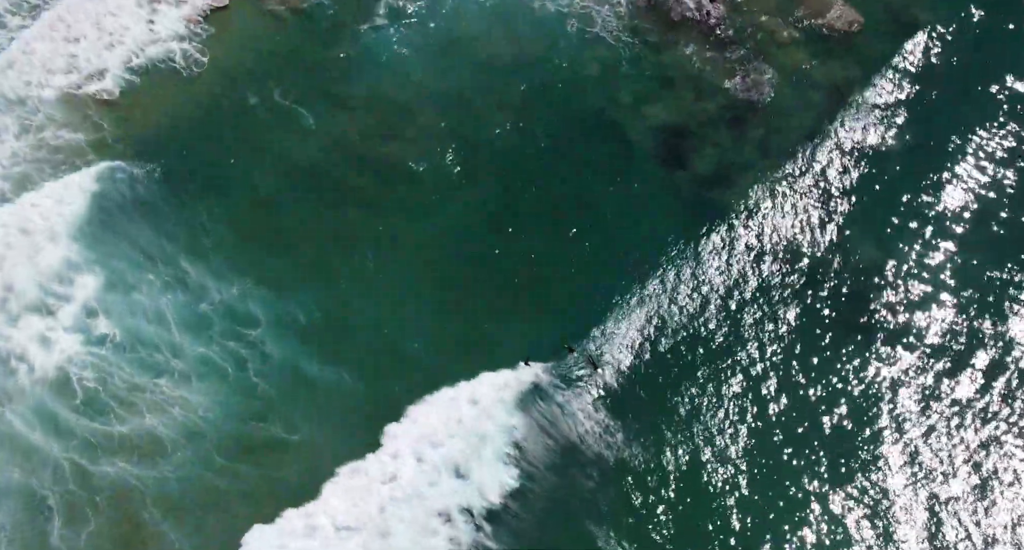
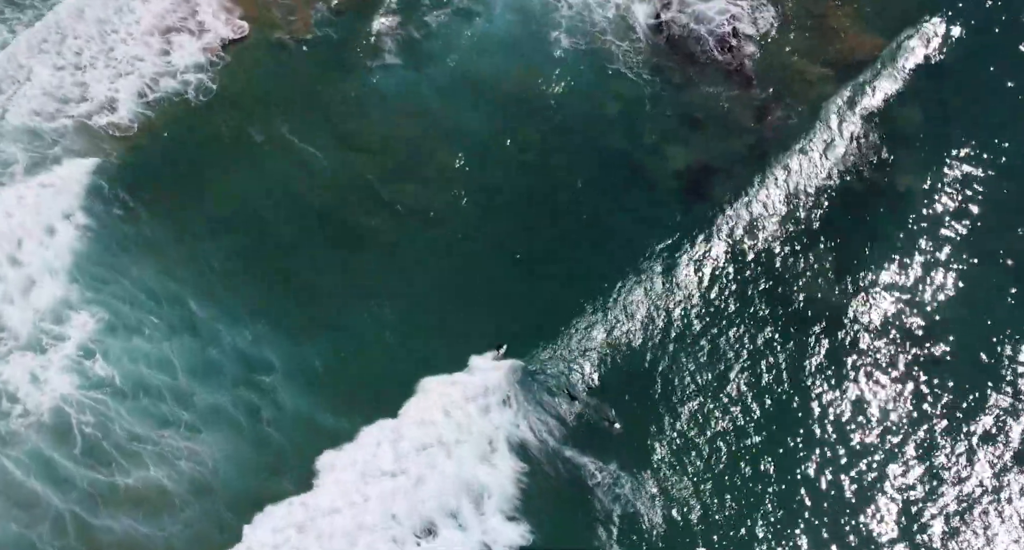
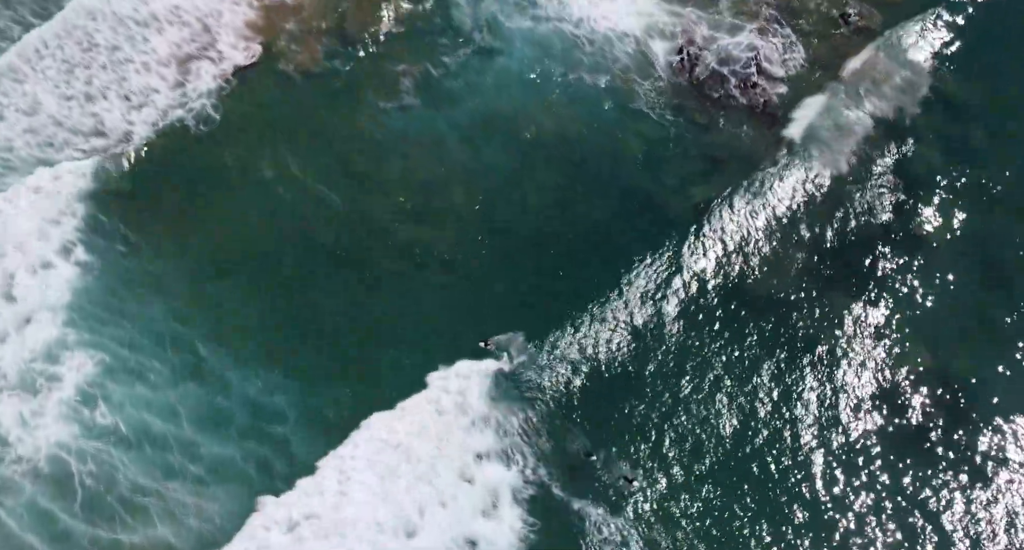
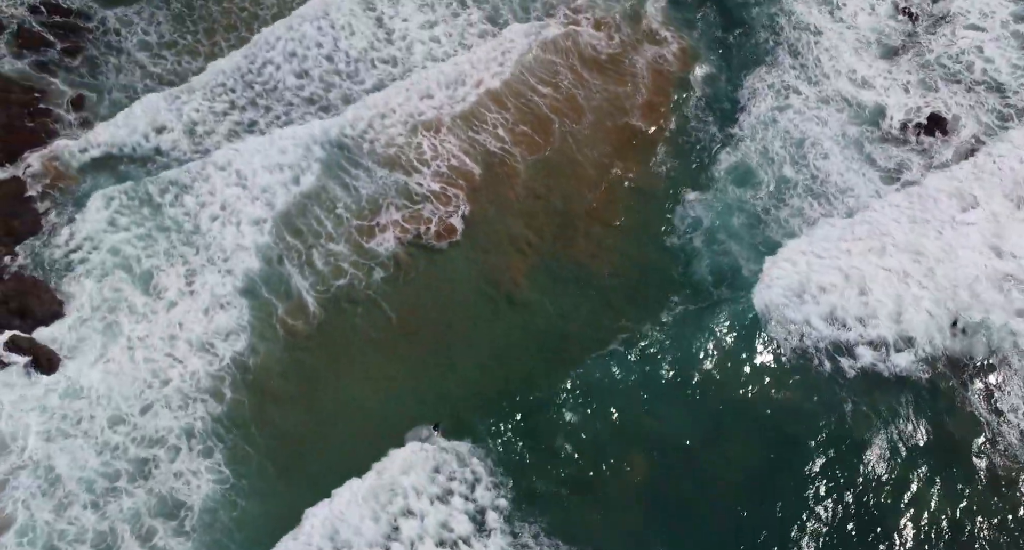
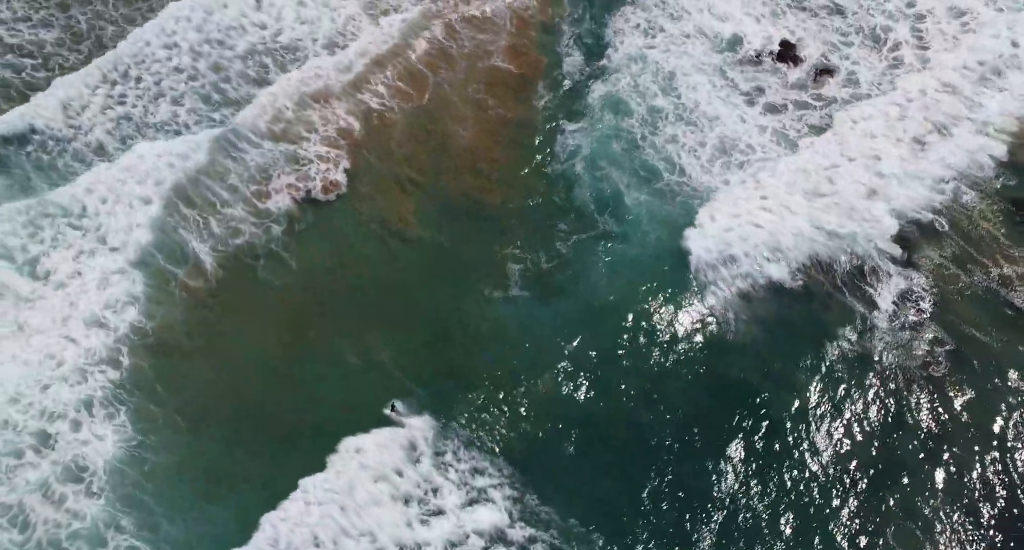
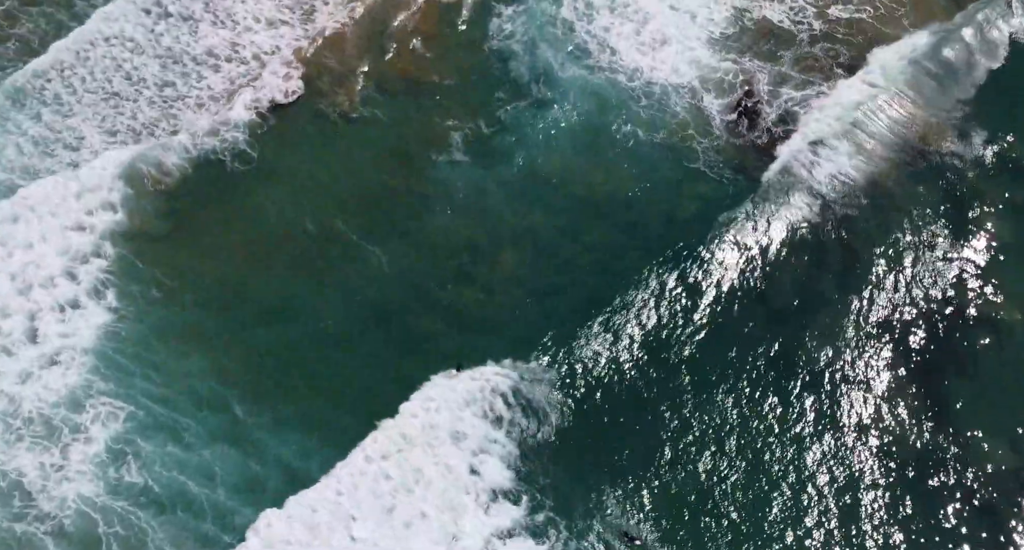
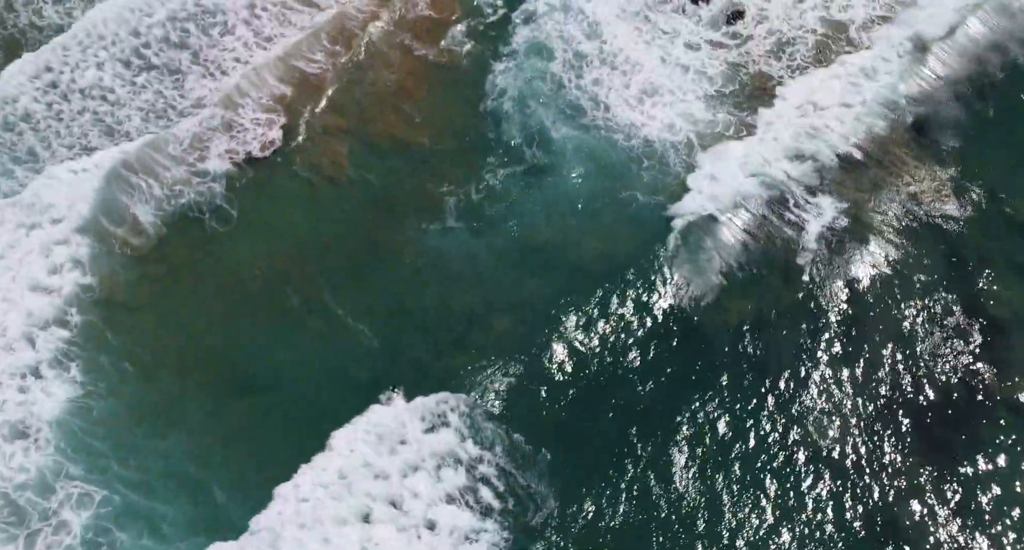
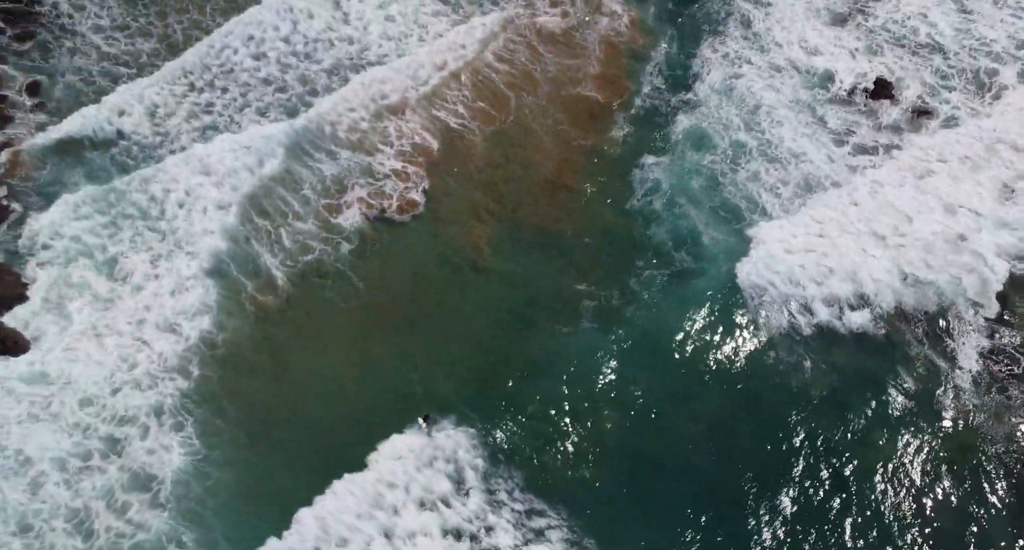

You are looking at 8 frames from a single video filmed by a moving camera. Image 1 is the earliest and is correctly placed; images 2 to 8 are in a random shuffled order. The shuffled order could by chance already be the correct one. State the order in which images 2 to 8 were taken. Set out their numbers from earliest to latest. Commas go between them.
2, 3, 6, 7, 5, 8, 4
